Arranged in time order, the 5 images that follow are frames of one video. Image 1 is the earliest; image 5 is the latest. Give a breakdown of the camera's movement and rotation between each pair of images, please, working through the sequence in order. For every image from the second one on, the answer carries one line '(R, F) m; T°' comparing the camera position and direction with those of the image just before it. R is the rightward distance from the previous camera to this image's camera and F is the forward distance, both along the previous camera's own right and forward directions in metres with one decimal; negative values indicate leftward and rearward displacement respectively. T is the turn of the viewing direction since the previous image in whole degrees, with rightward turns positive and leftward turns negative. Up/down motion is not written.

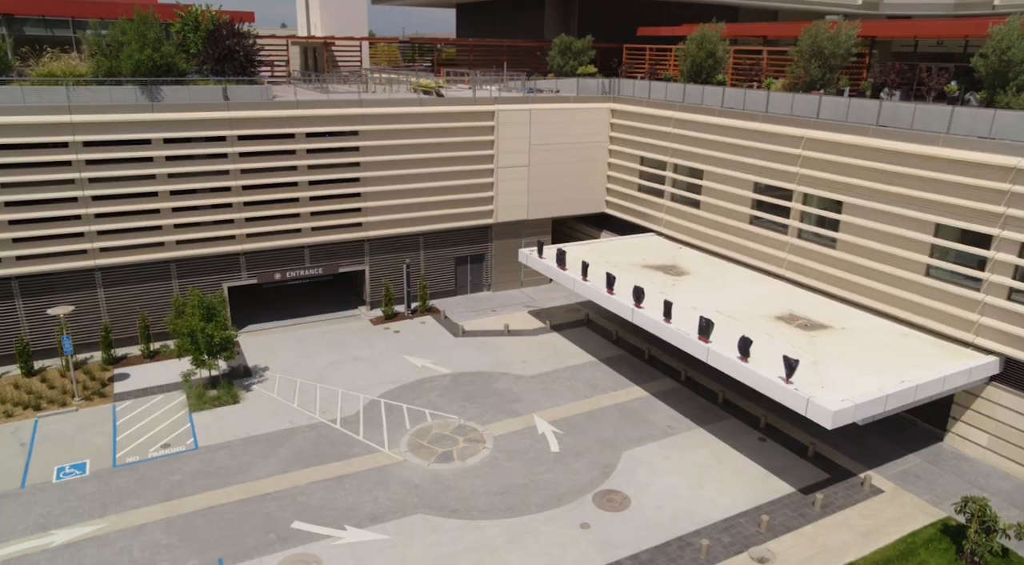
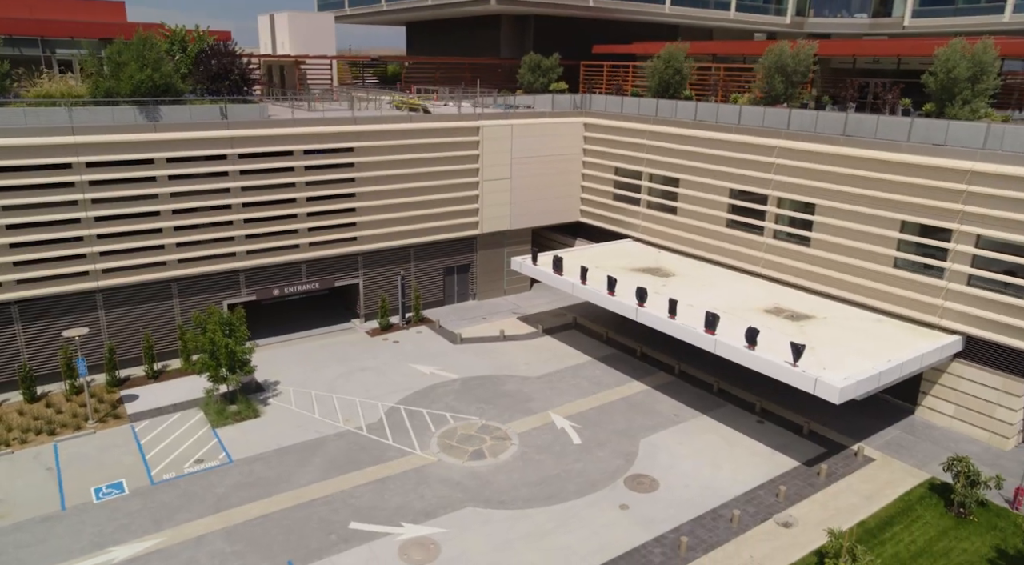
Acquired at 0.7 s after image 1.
(-3.2, -1.2) m; +6°
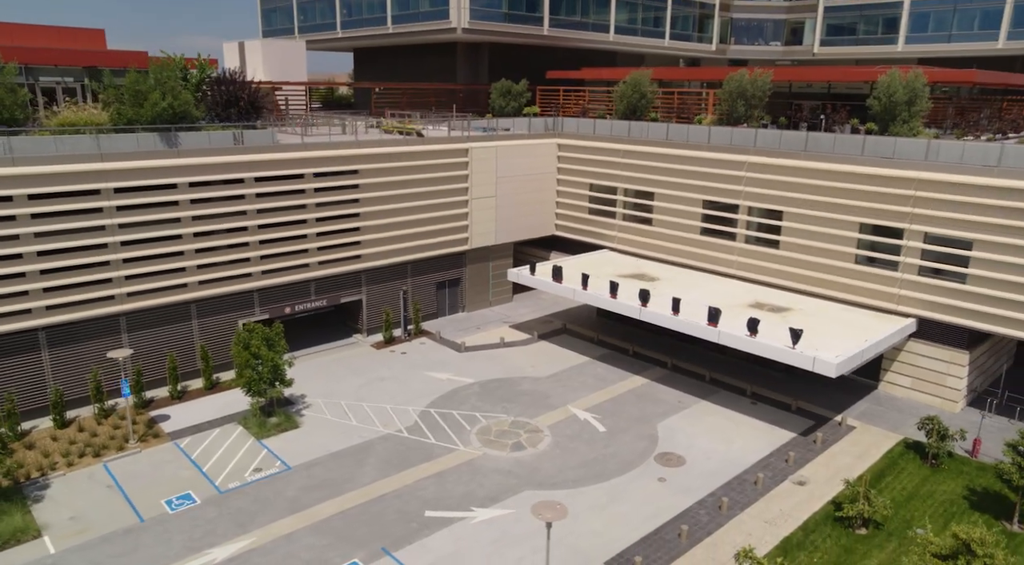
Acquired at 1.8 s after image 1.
(-4.3, -2.1) m; +7°
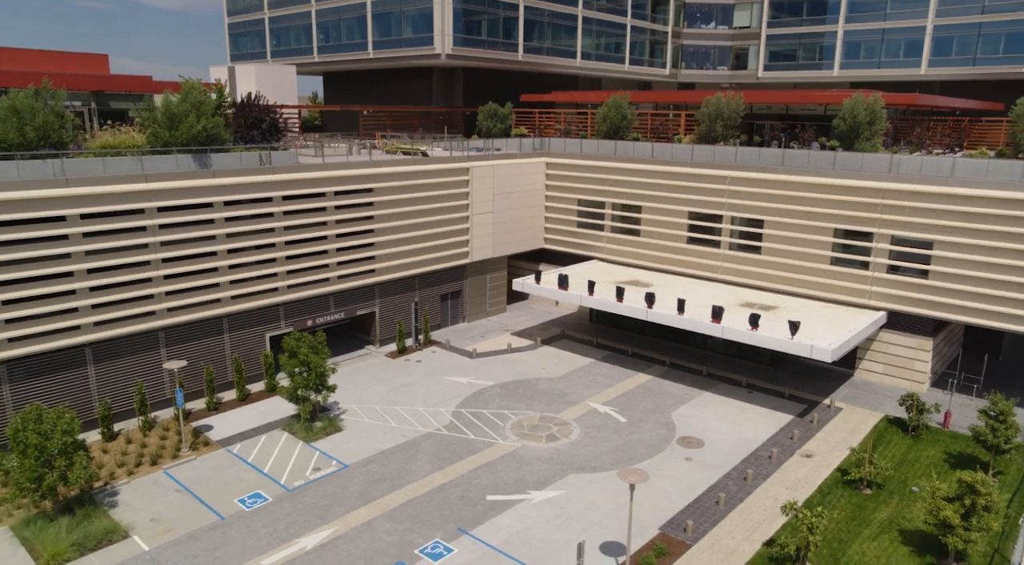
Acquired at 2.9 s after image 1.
(-3.7, -2.1) m; +5°
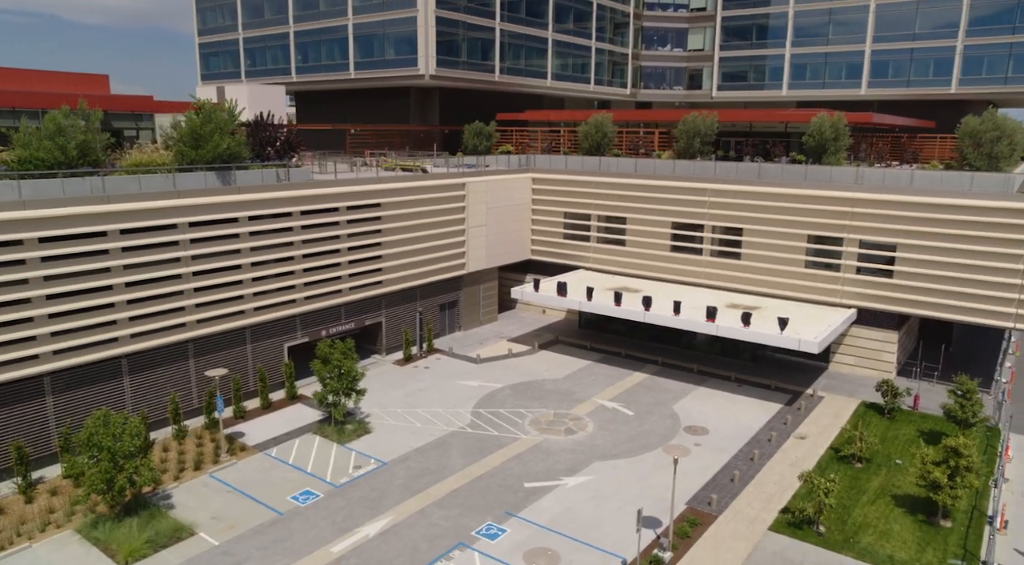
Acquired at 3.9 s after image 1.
(-3.1, -1.9) m; +5°
